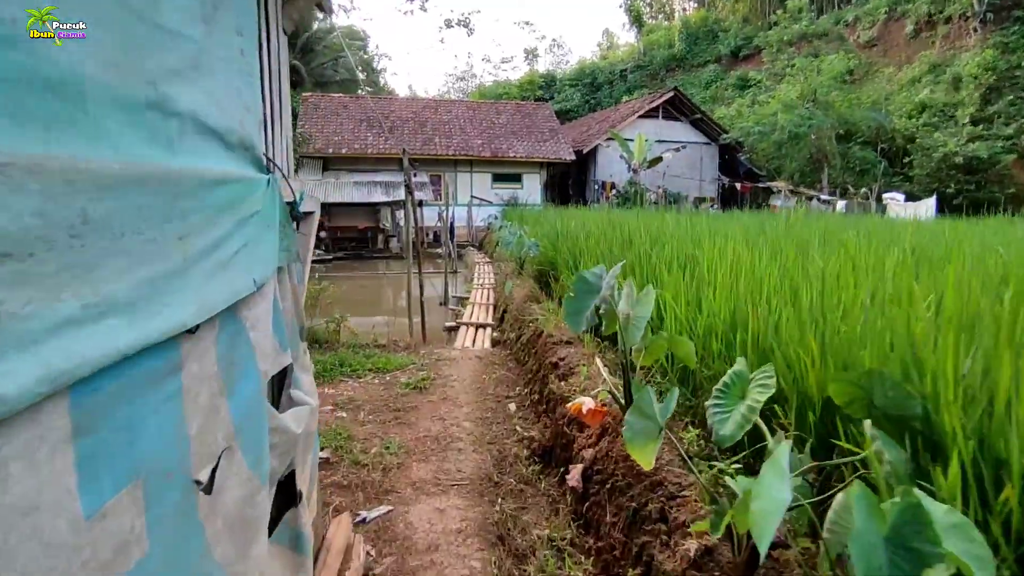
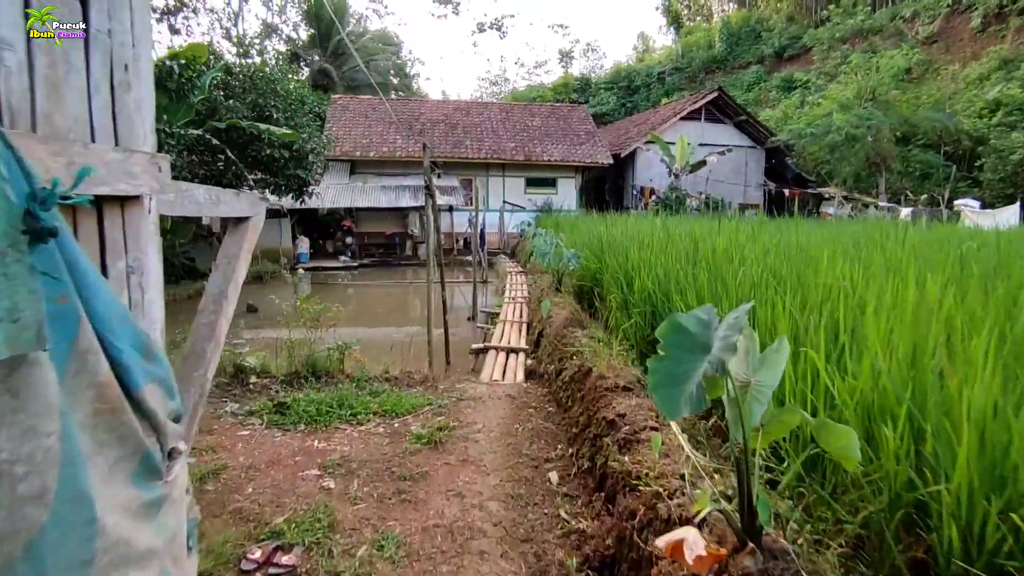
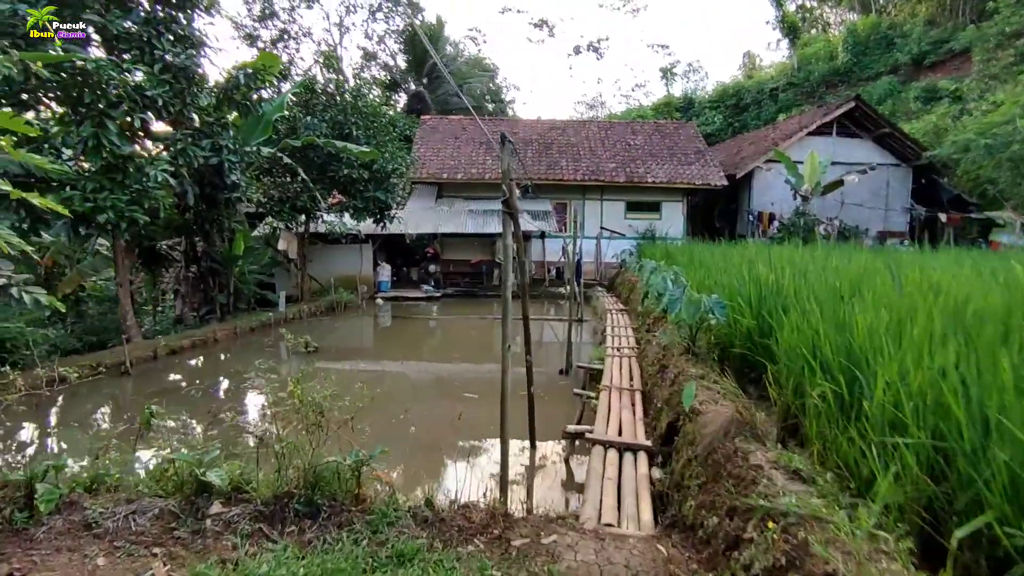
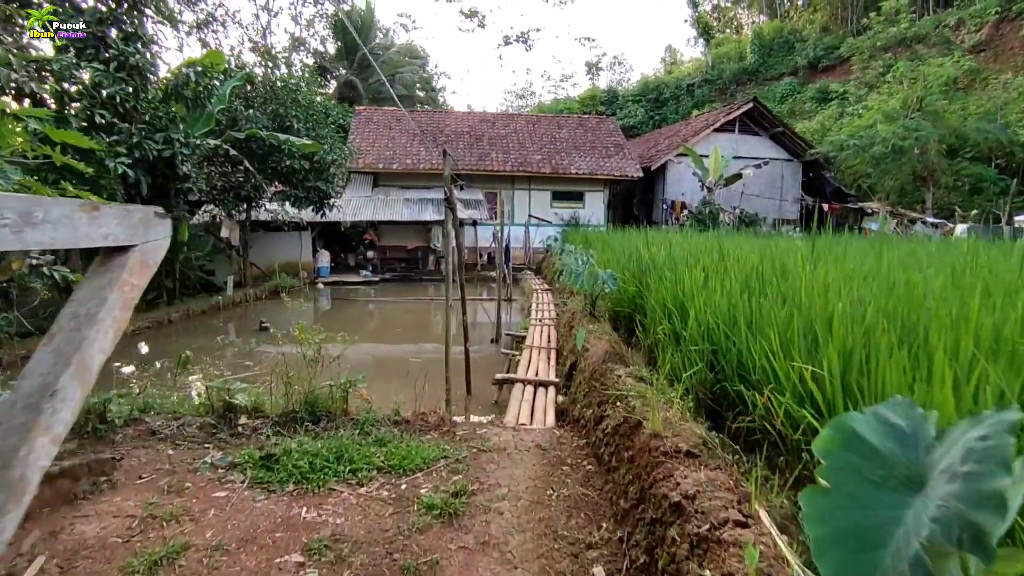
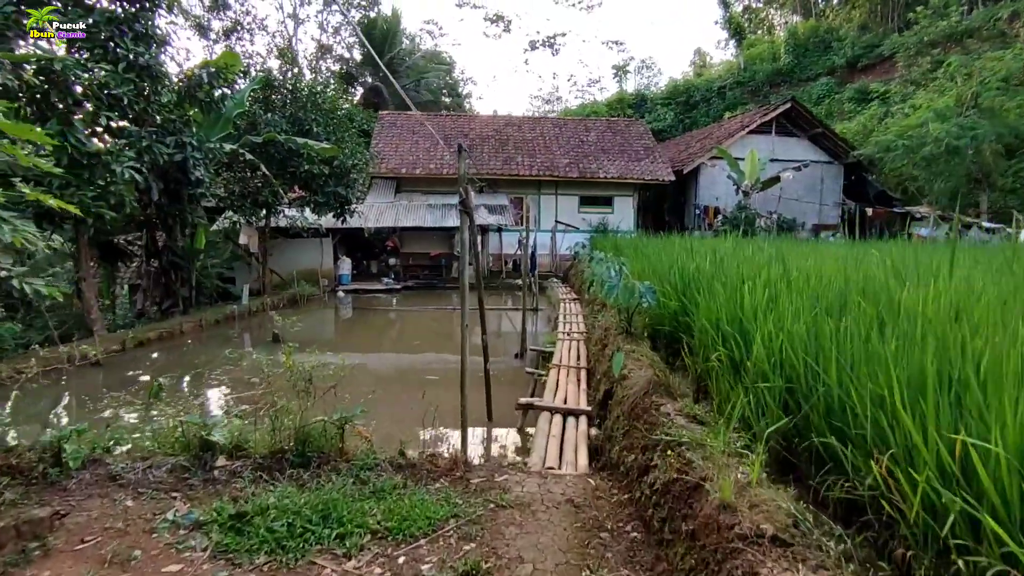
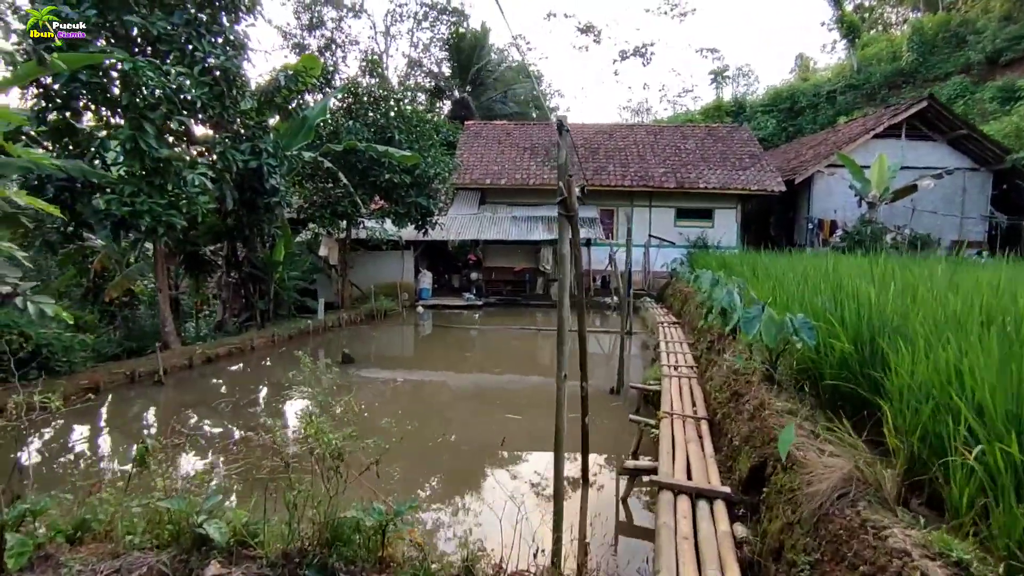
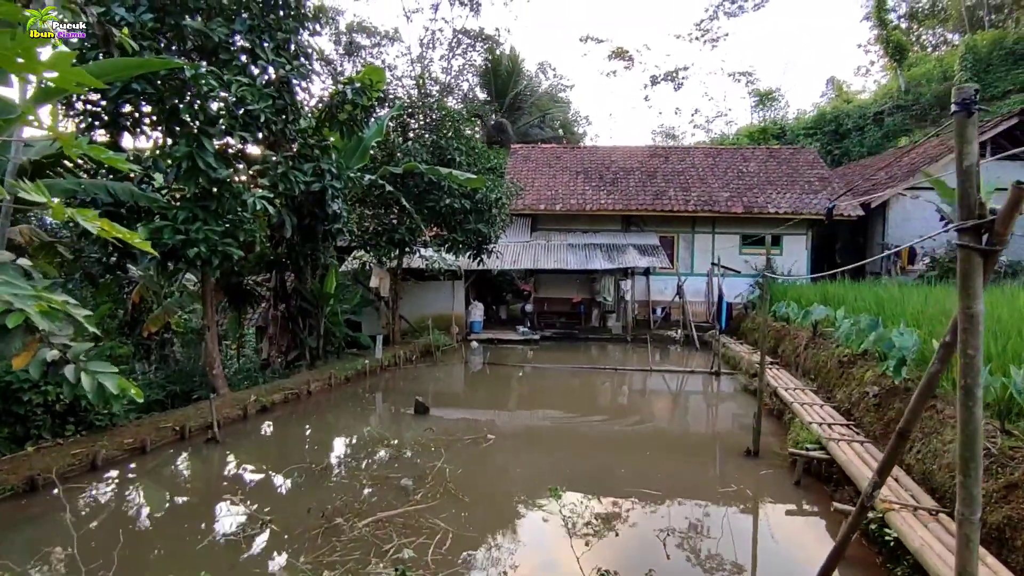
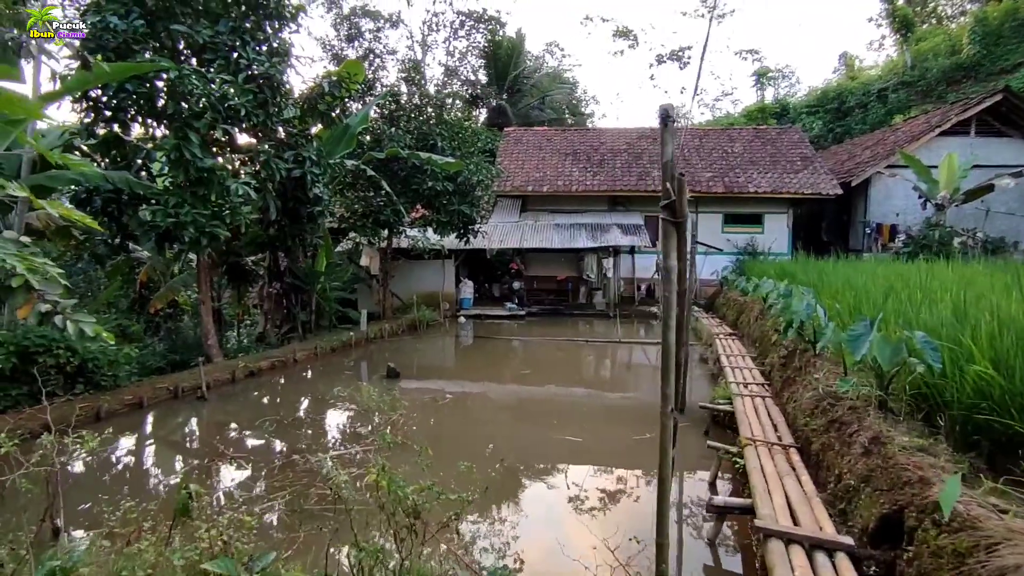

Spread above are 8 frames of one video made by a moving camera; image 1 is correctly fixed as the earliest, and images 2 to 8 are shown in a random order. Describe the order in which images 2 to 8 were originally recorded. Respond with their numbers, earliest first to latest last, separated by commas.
2, 4, 5, 3, 6, 8, 7
